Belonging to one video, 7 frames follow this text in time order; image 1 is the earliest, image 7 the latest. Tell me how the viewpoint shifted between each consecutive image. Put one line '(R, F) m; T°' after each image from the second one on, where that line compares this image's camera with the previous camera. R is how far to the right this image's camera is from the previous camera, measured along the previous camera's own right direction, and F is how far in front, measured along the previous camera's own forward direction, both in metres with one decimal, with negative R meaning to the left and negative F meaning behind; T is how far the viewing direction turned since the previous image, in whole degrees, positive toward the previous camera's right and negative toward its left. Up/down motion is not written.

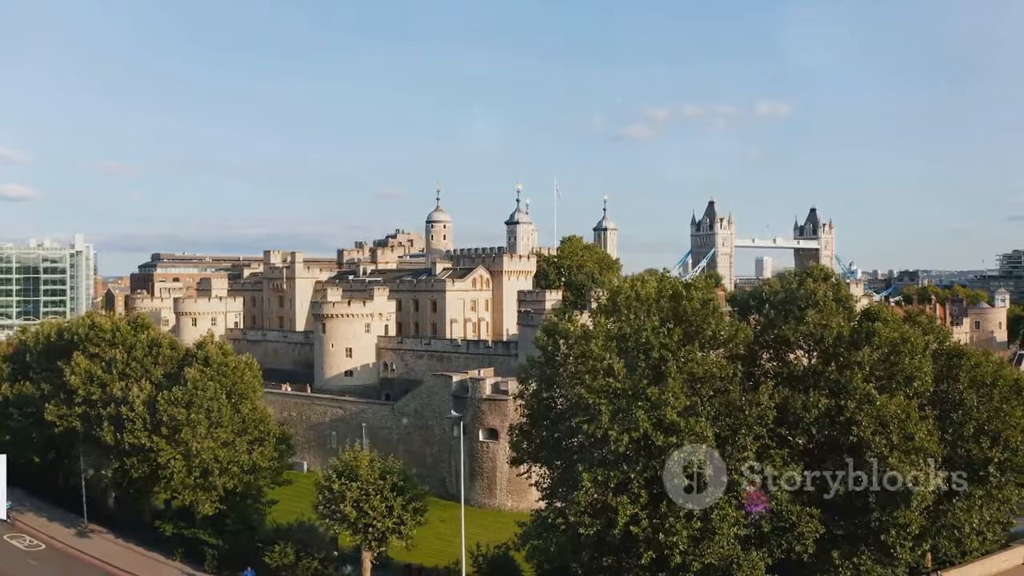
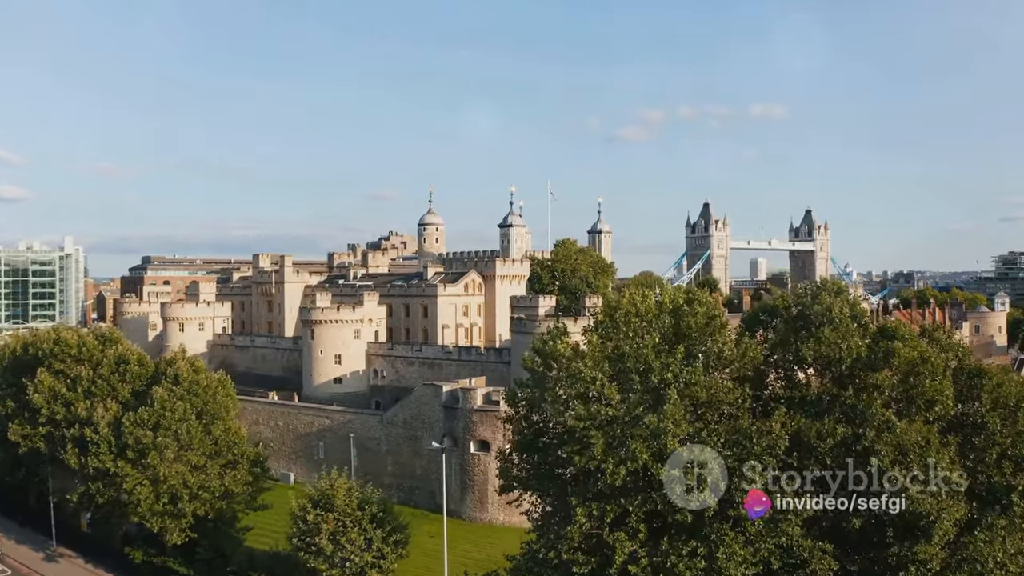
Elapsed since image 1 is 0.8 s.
(+0.1, +1.4) m; 0°
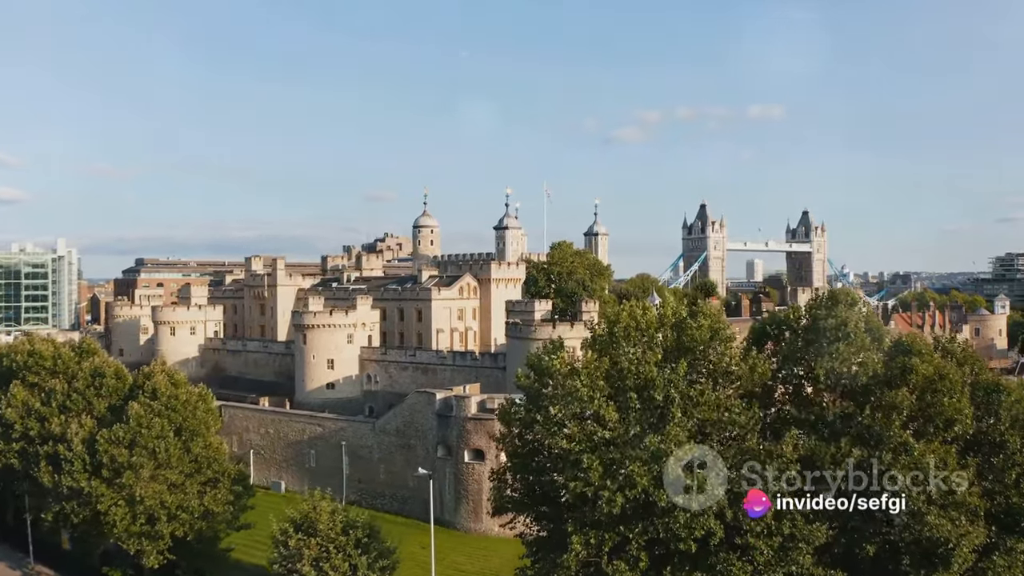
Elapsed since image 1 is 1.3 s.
(+0.1, +1.0) m; 0°
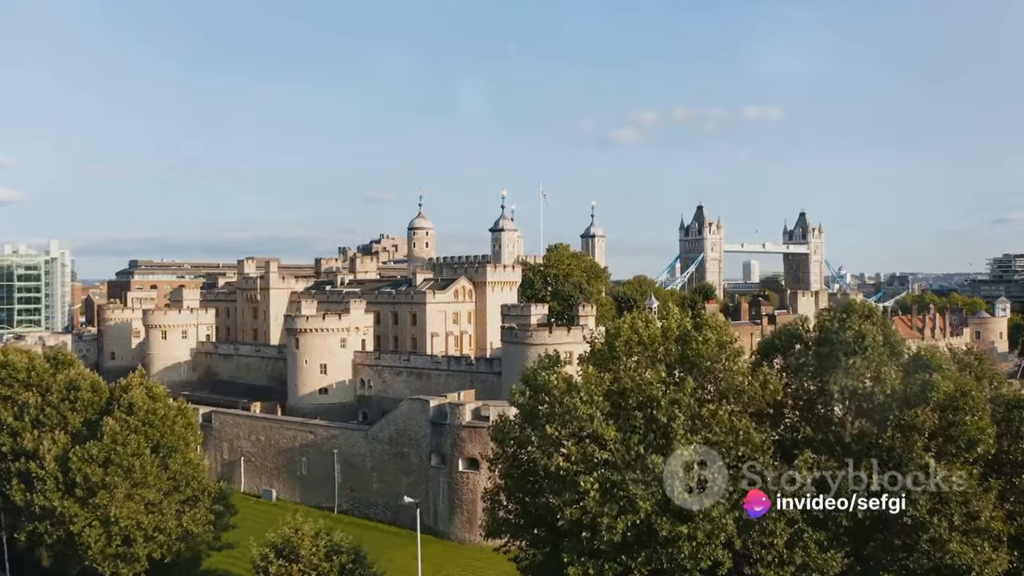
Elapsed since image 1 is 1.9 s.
(0.0, +1.0) m; 0°
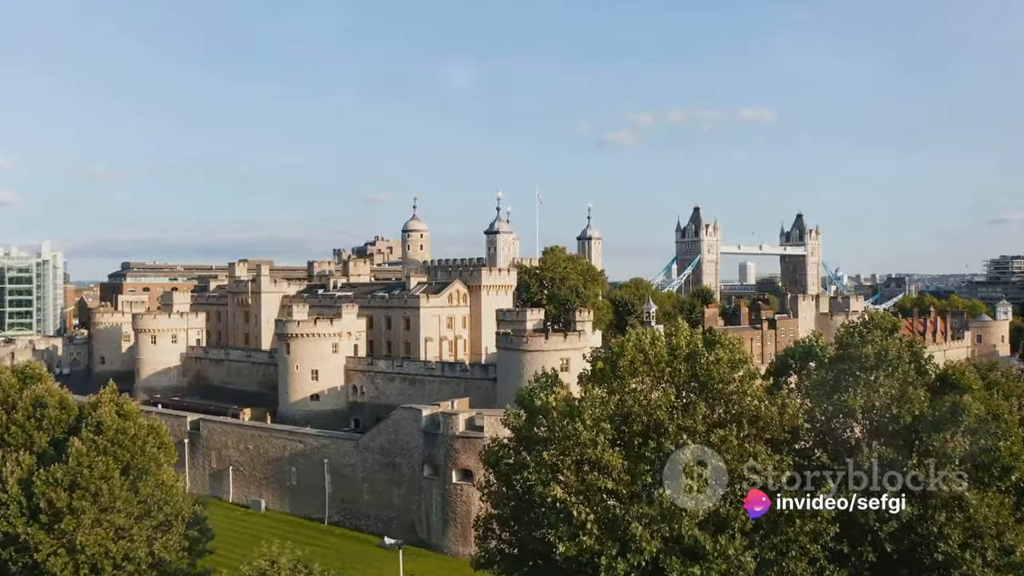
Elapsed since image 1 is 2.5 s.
(0.0, +1.3) m; 0°
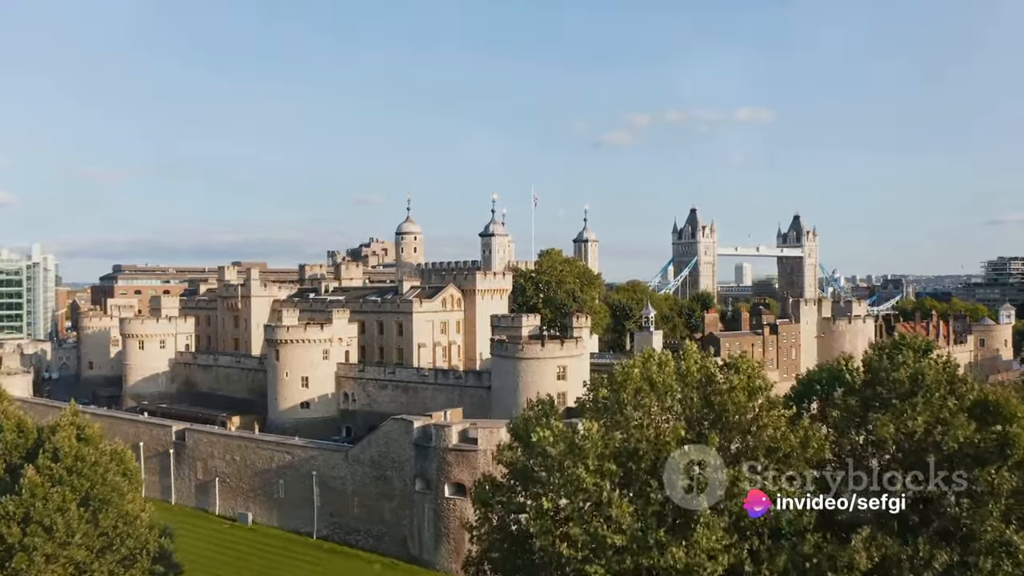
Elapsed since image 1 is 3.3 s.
(0.0, +1.5) m; 0°
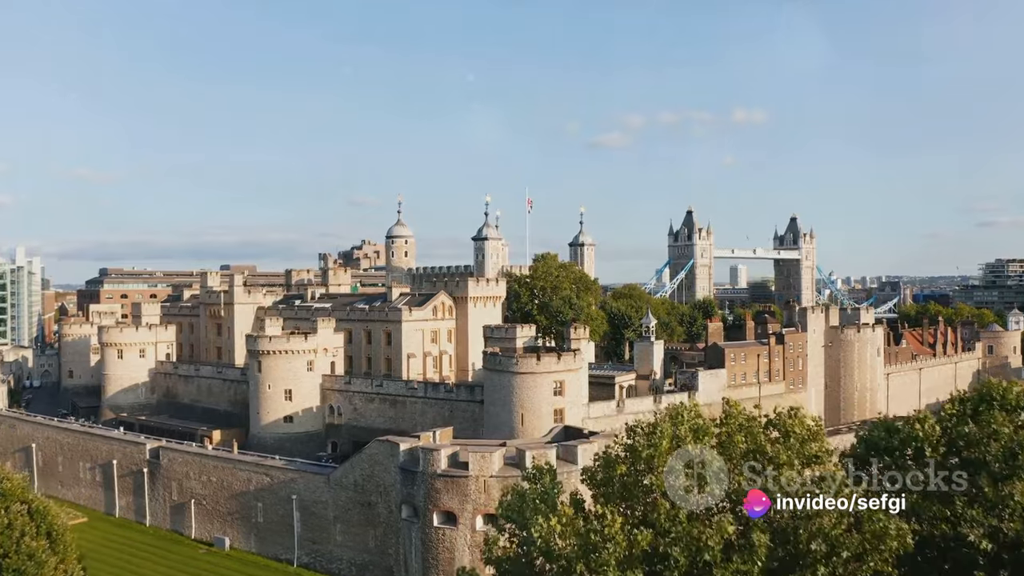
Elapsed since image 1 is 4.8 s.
(0.0, +2.9) m; 0°
